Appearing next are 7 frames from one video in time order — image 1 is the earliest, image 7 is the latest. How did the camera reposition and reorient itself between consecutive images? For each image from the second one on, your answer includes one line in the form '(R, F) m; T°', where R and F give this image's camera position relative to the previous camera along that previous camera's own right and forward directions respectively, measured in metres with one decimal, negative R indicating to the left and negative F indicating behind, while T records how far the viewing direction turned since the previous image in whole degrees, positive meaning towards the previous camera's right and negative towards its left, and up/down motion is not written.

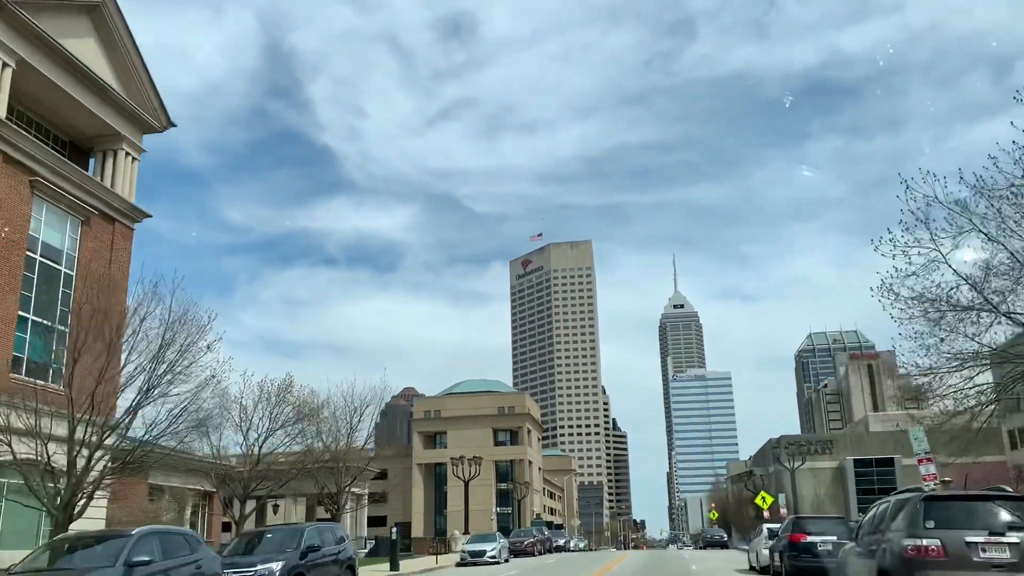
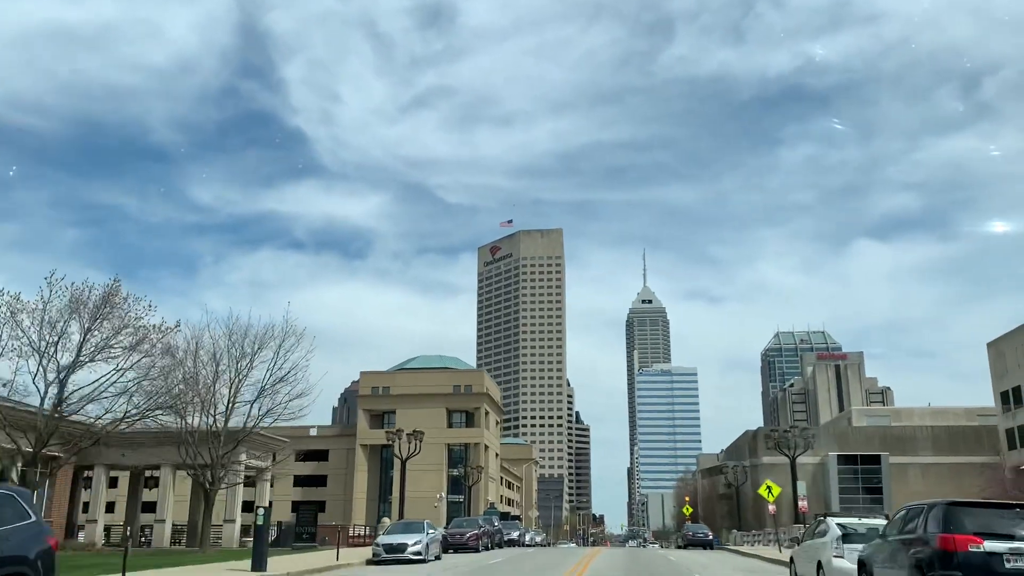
(+0.8, +9.3) m; +2°
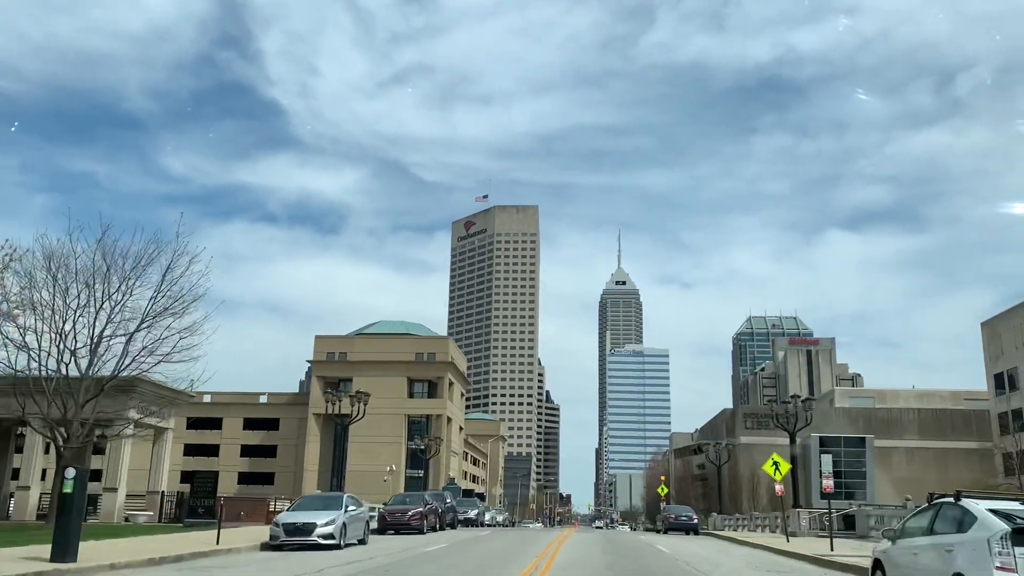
(+0.6, +6.4) m; +2°
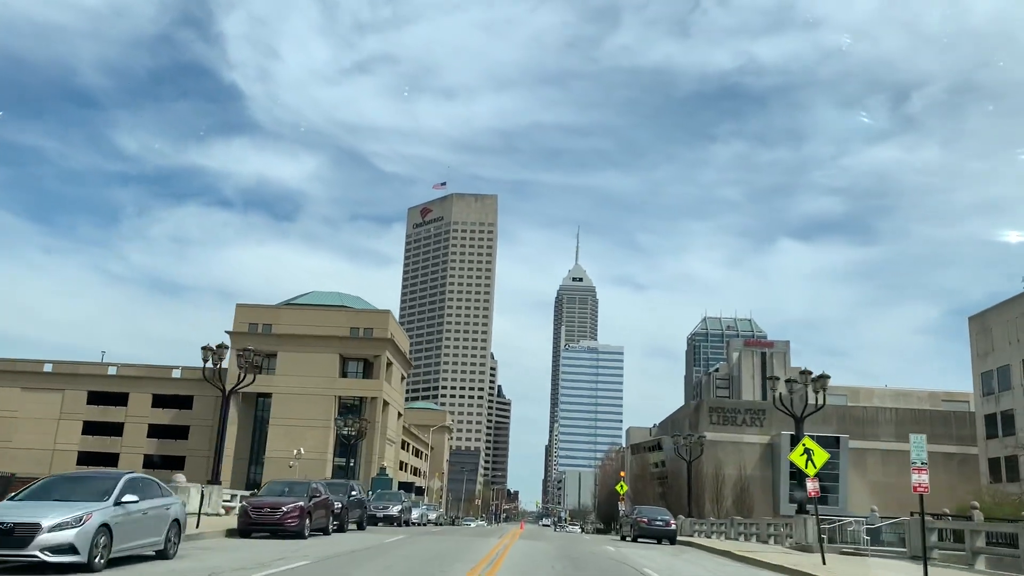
(+0.7, +8.6) m; +3°
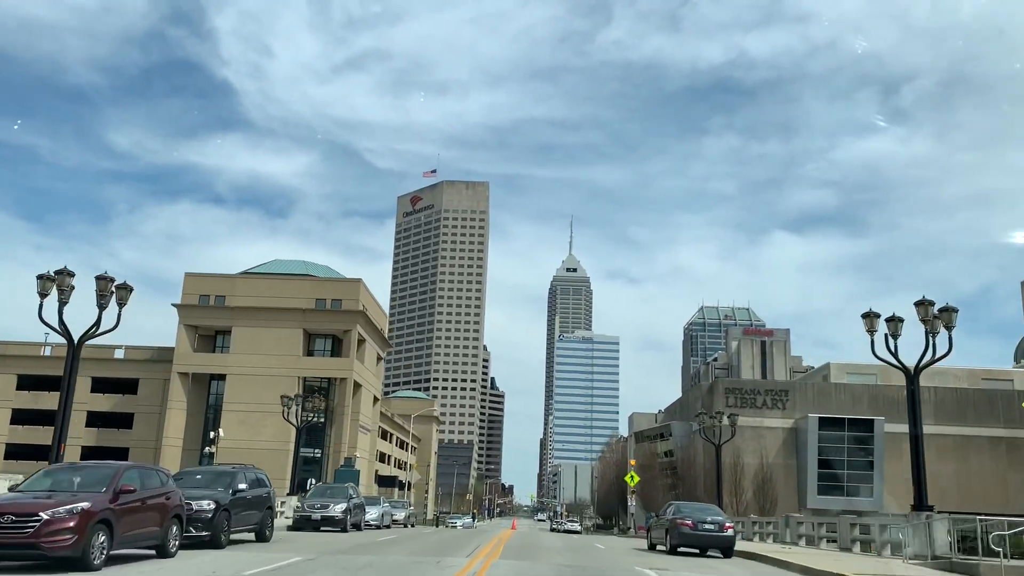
(+0.3, +9.7) m; 0°
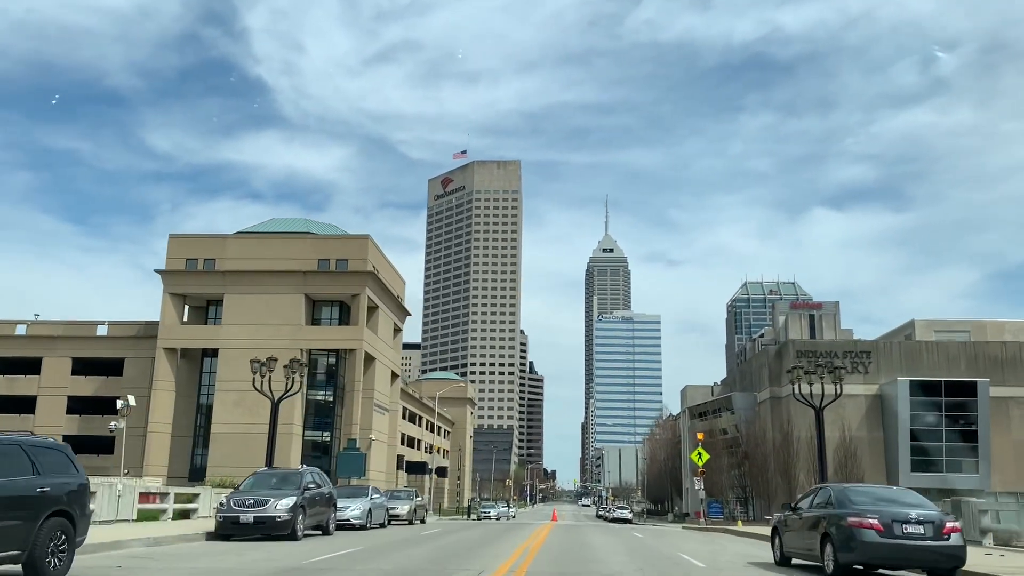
(+0.2, +9.6) m; -3°
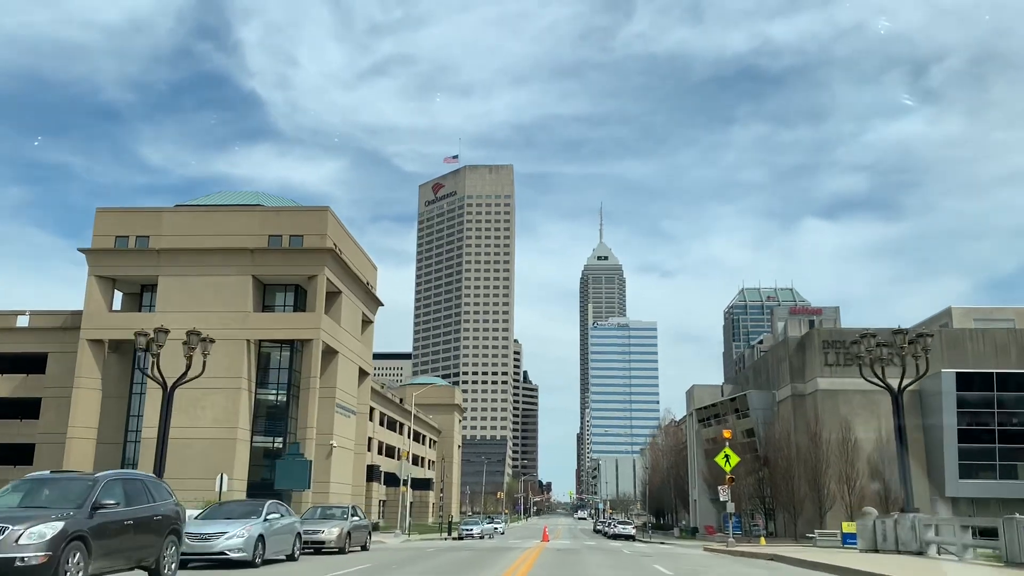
(+0.6, +8.2) m; 0°
